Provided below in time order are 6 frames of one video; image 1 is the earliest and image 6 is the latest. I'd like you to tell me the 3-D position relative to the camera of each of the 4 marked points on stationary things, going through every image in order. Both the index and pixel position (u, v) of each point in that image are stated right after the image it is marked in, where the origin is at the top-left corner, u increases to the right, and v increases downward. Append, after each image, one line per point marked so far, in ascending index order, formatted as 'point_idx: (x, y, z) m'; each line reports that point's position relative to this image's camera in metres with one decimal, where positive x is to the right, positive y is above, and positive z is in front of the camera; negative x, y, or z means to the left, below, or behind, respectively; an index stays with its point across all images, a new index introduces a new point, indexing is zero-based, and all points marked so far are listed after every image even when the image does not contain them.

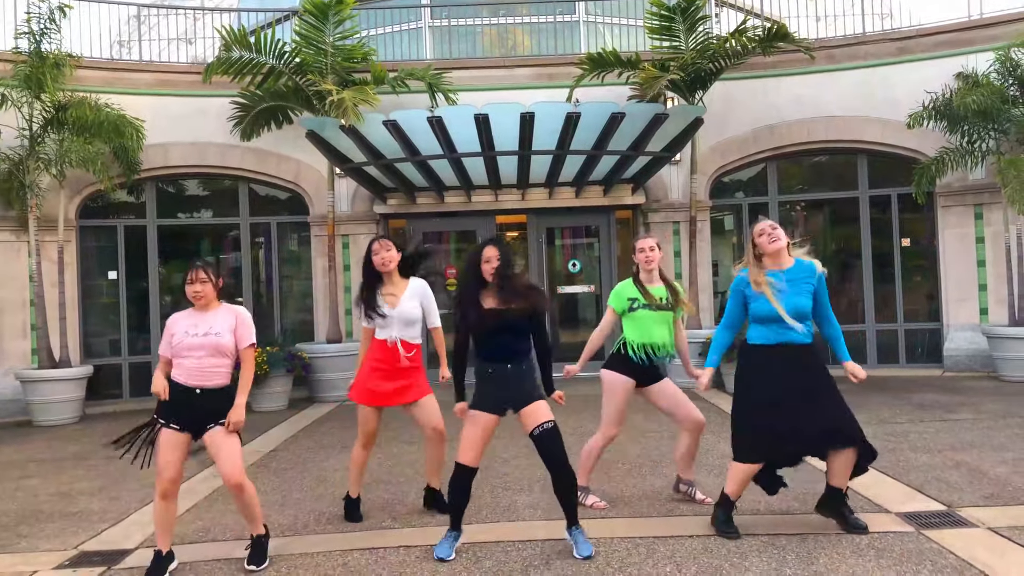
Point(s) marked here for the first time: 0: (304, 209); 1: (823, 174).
0: (-2.9, +1.1, +10.3) m
1: (+4.2, +1.5, +10.2) m
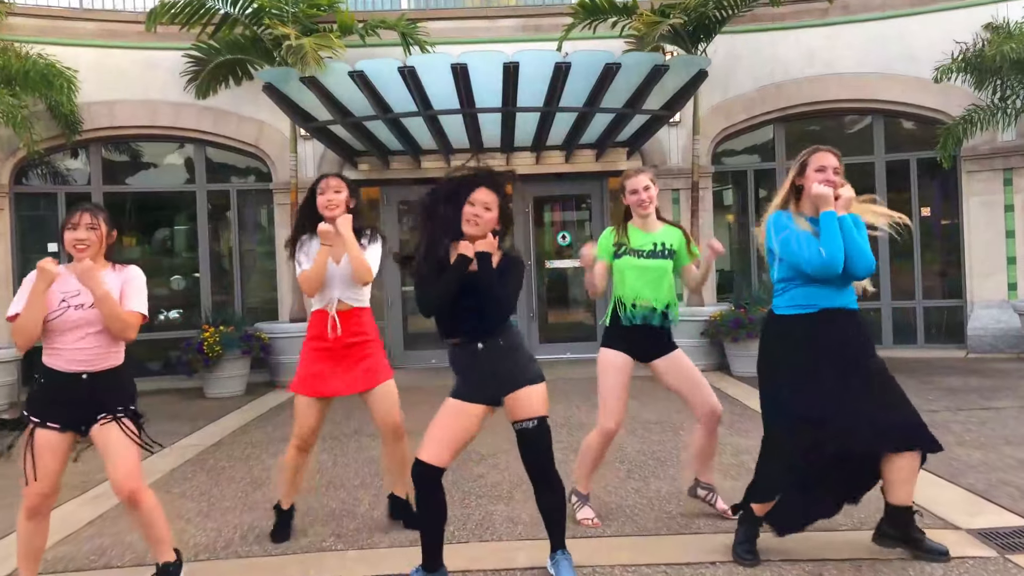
0: (-3.1, +1.4, +9.4) m
1: (+4.0, +1.9, +9.3) m
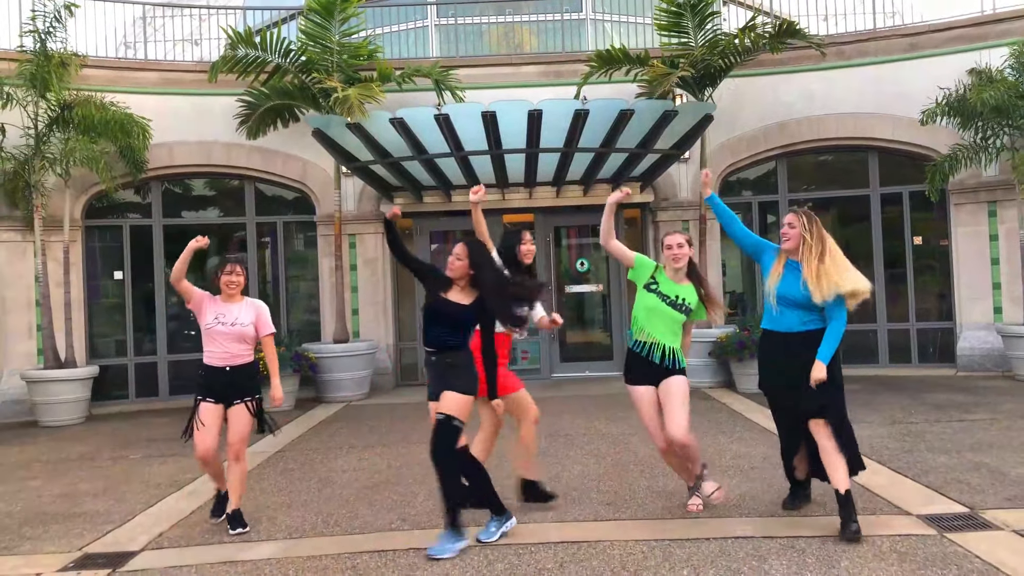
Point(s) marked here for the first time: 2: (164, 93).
0: (-2.8, +1.1, +10.3) m
1: (+4.3, +1.6, +10.0) m
2: (-4.5, +2.5, +9.6) m
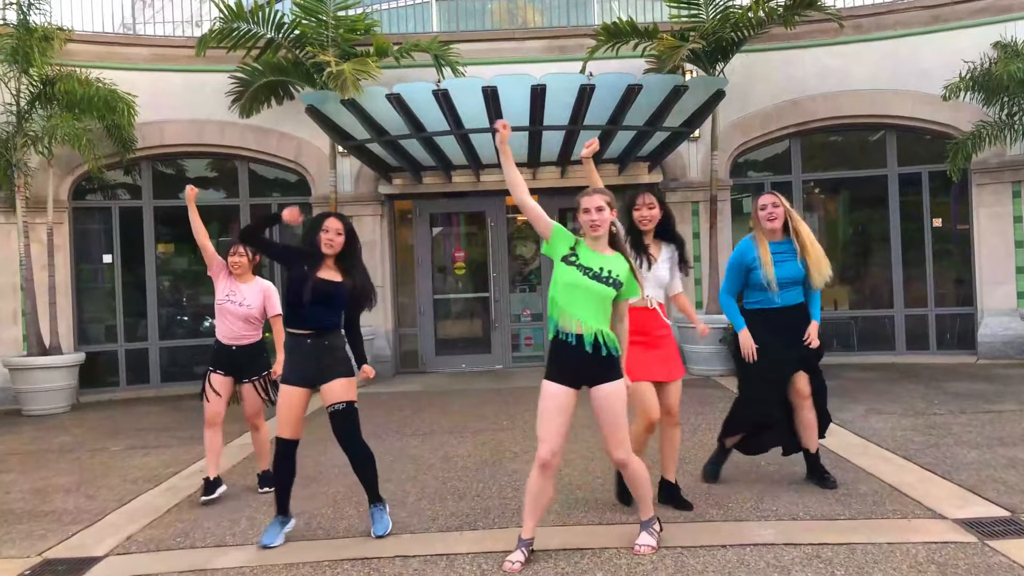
0: (-2.8, +1.3, +9.9) m
1: (+4.4, +1.8, +9.6) m
2: (-4.5, +2.7, +9.3) m
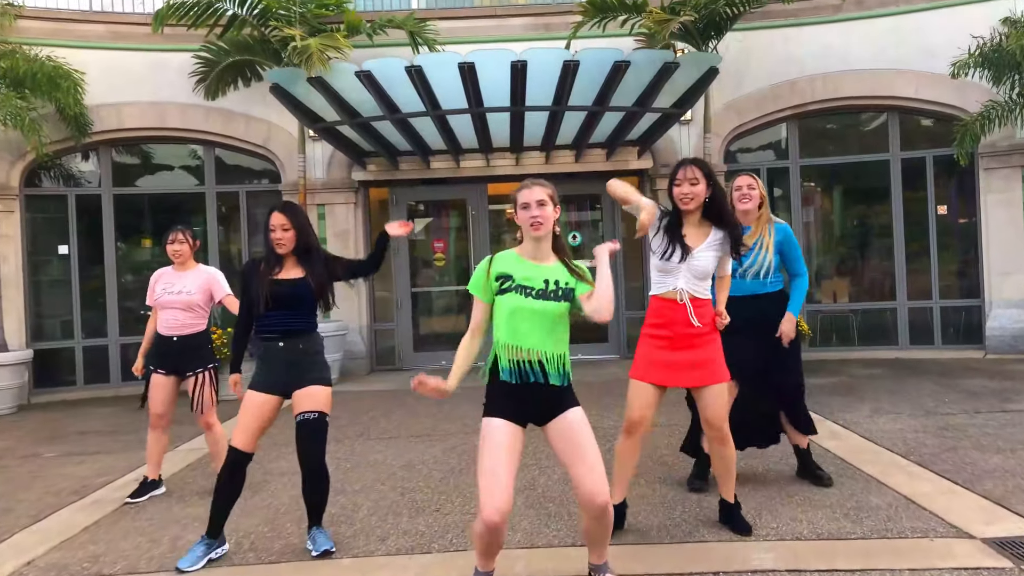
0: (-3.0, +1.4, +9.4) m
1: (+4.1, +1.9, +9.2) m
2: (-4.7, +2.8, +8.7) m
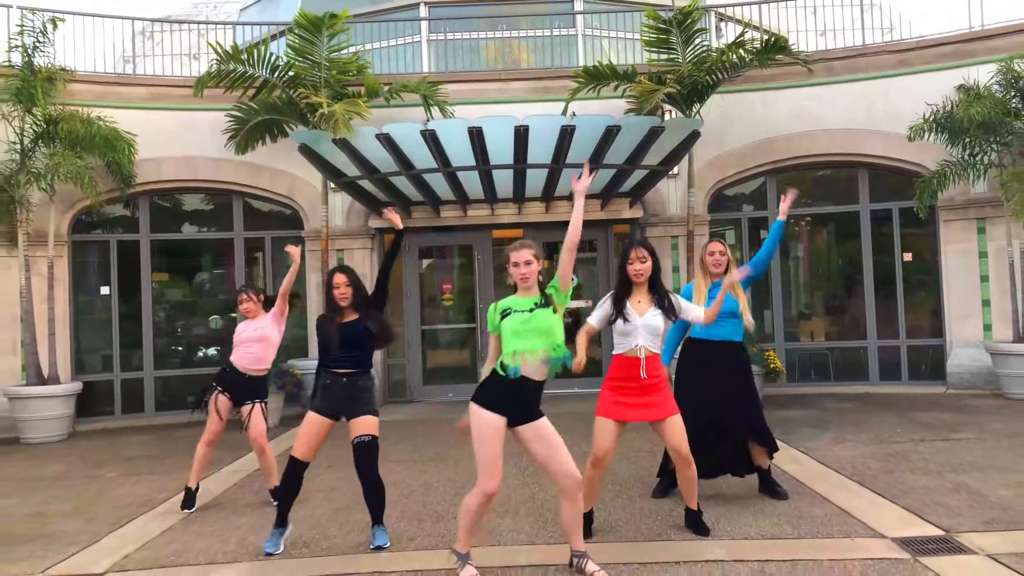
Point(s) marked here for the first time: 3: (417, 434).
0: (-2.9, +0.9, +10.3) m
1: (+4.2, +1.3, +10.0) m
2: (-4.7, +2.3, +9.6) m
3: (-1.0, -1.5, +7.5) m
